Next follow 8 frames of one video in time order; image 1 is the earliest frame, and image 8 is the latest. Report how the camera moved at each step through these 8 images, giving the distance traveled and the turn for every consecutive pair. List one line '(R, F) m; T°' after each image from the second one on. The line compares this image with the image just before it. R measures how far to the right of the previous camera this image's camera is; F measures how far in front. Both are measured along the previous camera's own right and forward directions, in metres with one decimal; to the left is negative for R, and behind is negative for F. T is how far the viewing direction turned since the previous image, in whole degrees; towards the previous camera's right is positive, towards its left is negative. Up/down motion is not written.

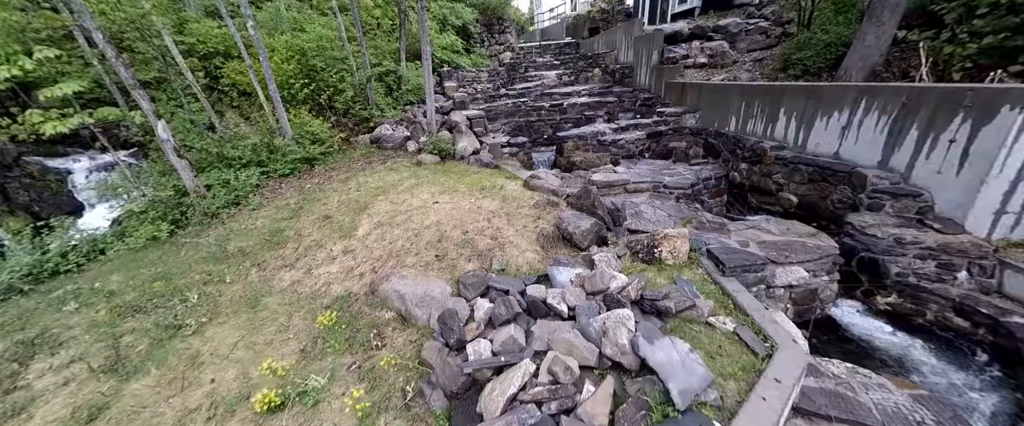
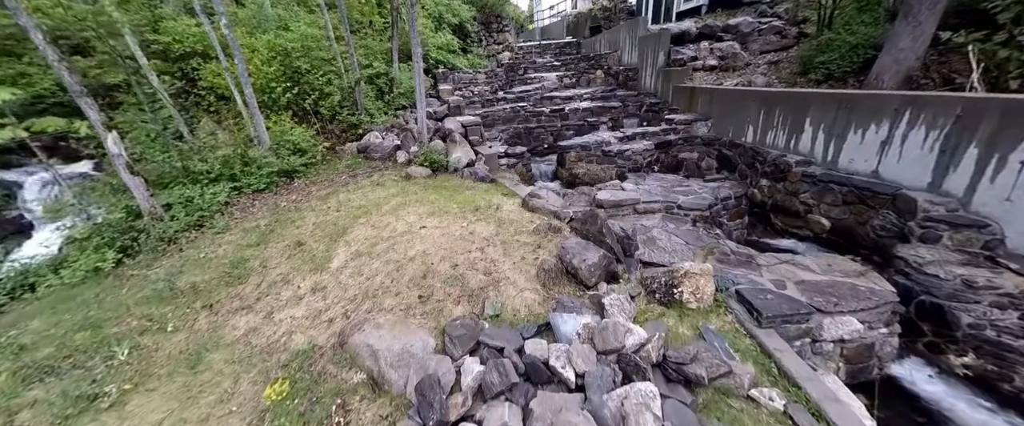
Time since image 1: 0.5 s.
(0.0, +0.4) m; 0°
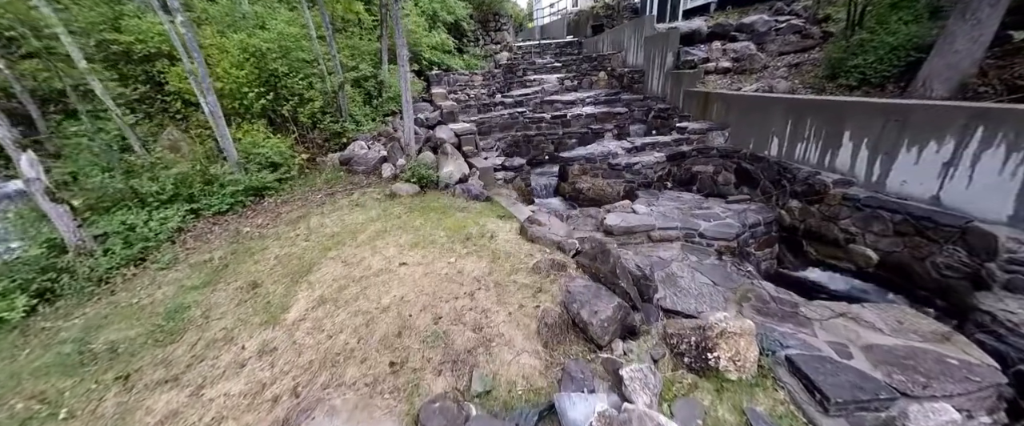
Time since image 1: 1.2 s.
(0.0, +0.5) m; 0°
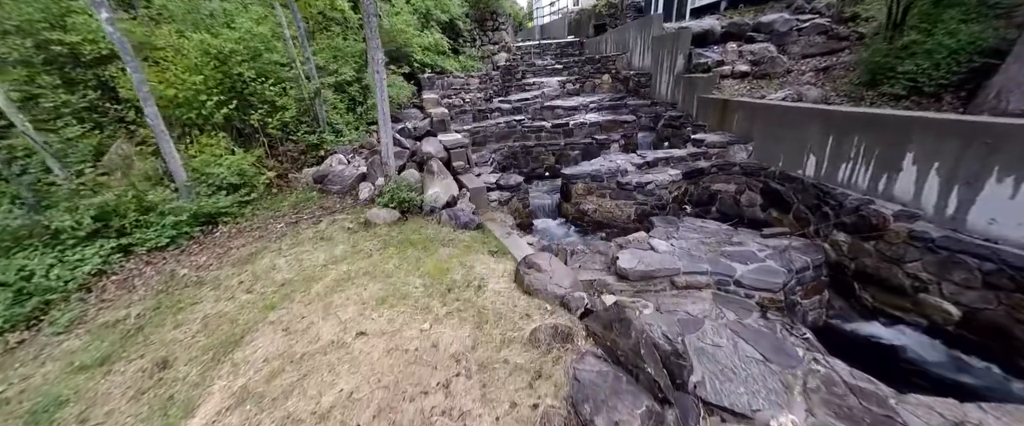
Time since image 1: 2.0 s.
(+0.1, +0.6) m; 0°
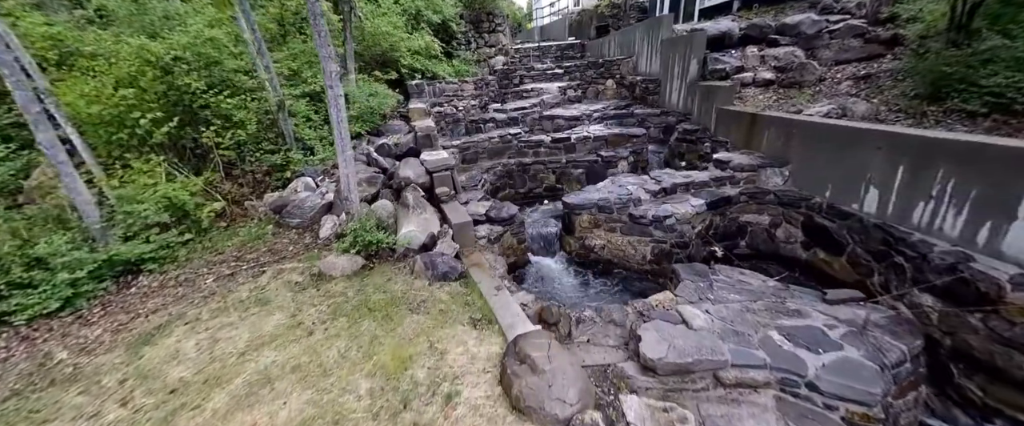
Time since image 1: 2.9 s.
(+0.1, +0.7) m; 0°
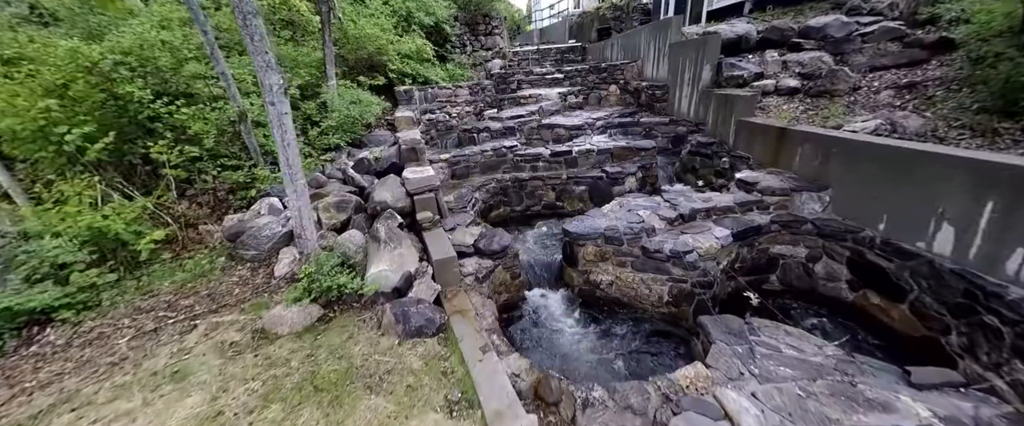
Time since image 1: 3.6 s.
(+0.1, +0.6) m; 0°
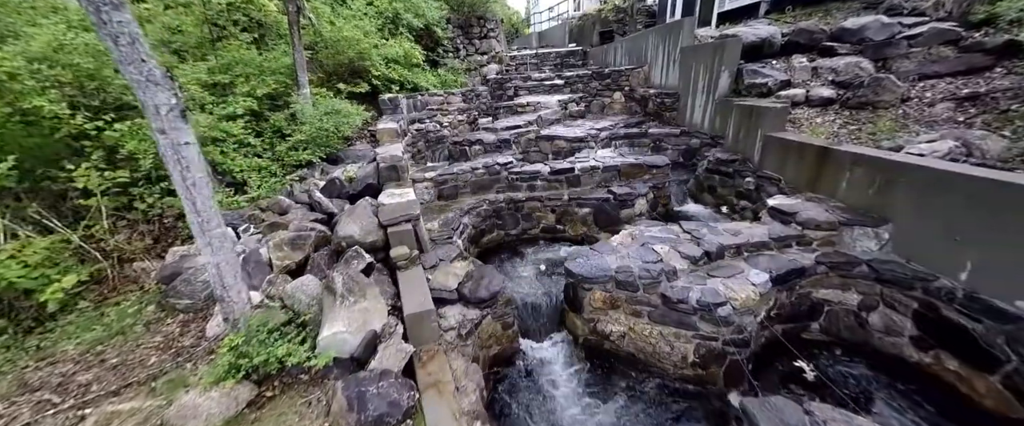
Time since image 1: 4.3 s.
(+0.1, +0.6) m; 0°
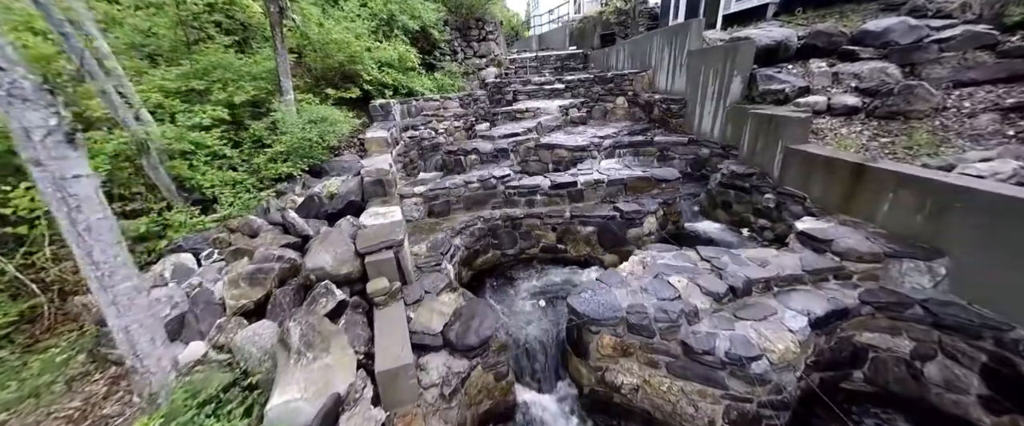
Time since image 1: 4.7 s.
(0.0, +0.4) m; 0°
